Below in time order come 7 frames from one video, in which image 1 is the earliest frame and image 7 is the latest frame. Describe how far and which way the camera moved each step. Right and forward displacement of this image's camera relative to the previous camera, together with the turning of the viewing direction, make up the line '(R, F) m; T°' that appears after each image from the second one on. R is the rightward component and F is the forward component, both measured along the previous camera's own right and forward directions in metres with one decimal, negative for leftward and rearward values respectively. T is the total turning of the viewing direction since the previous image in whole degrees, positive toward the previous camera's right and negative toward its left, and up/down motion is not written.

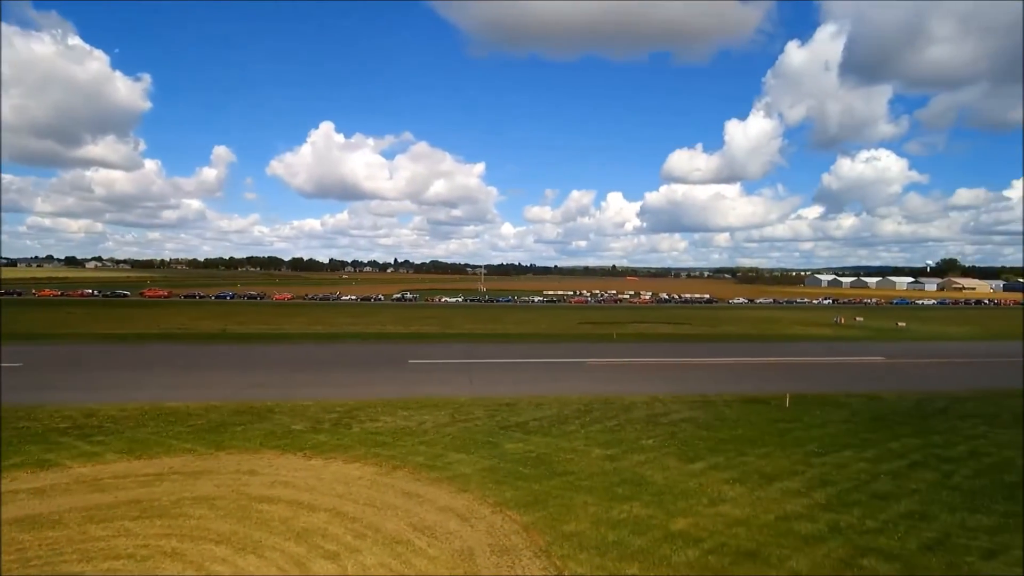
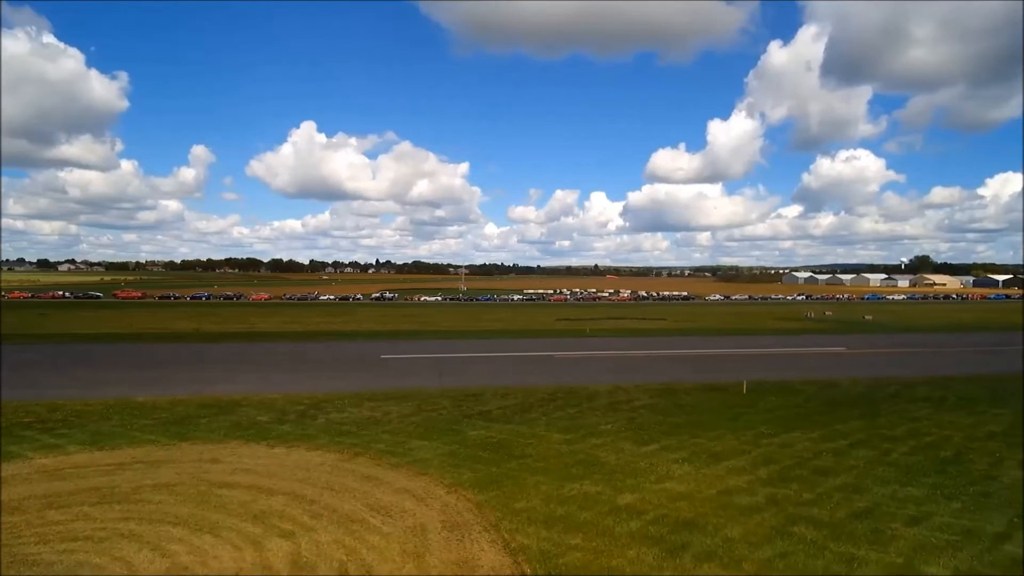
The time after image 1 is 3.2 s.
(+0.3, -0.2) m; +2°
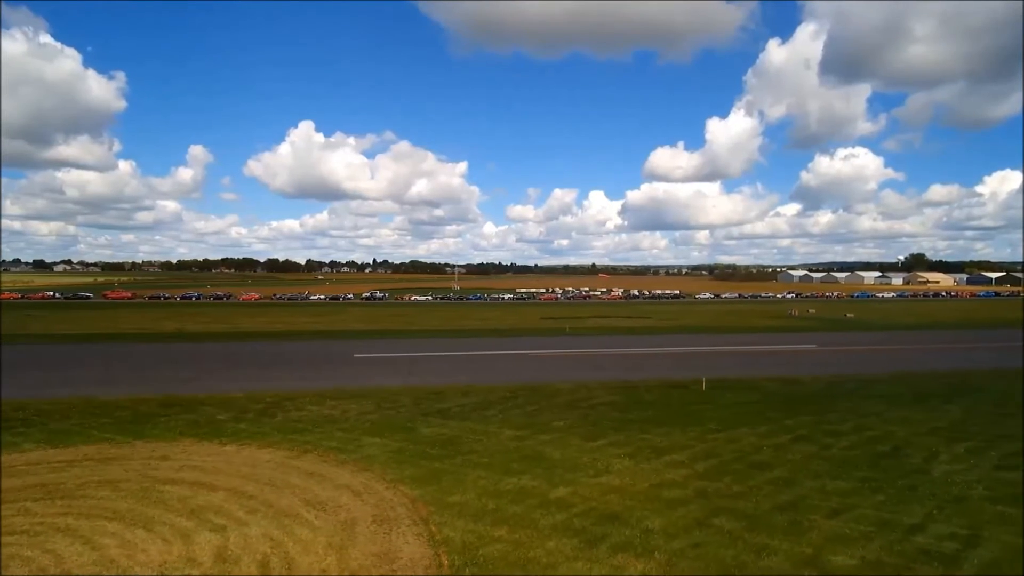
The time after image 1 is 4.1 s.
(+0.7, -0.1) m; 0°
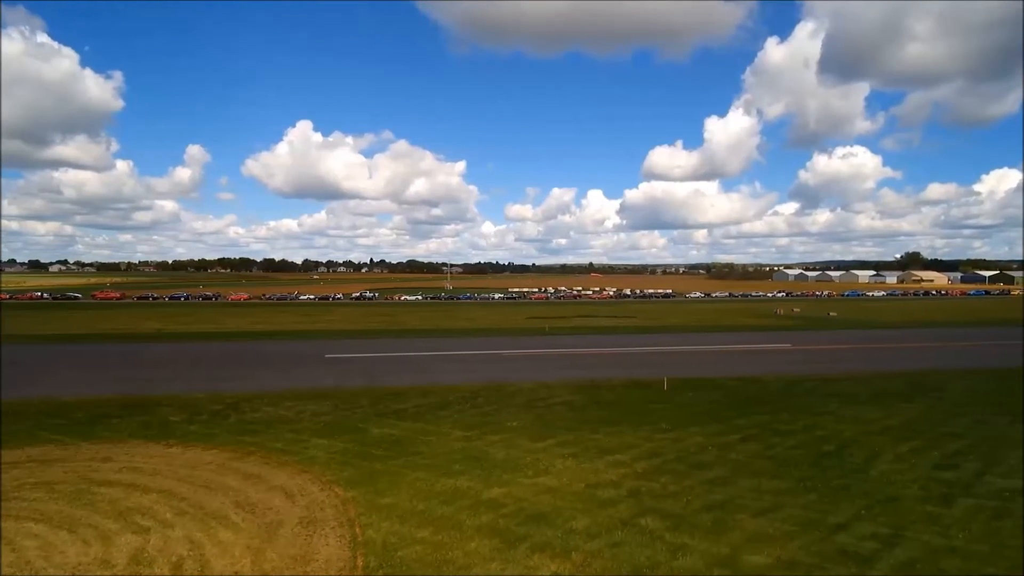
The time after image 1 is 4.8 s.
(+0.7, 0.0) m; 0°
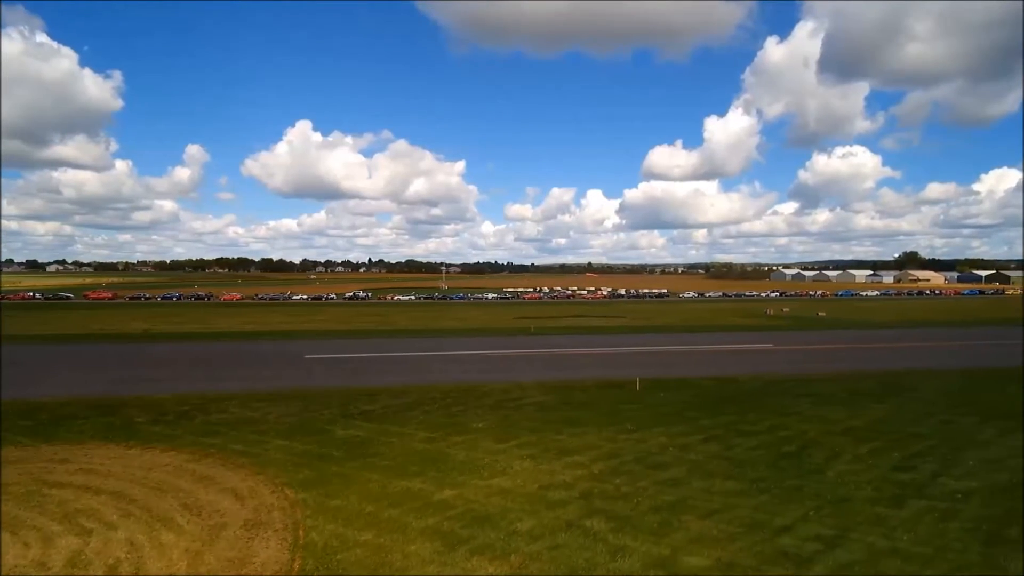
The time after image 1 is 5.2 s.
(+0.5, 0.0) m; 0°
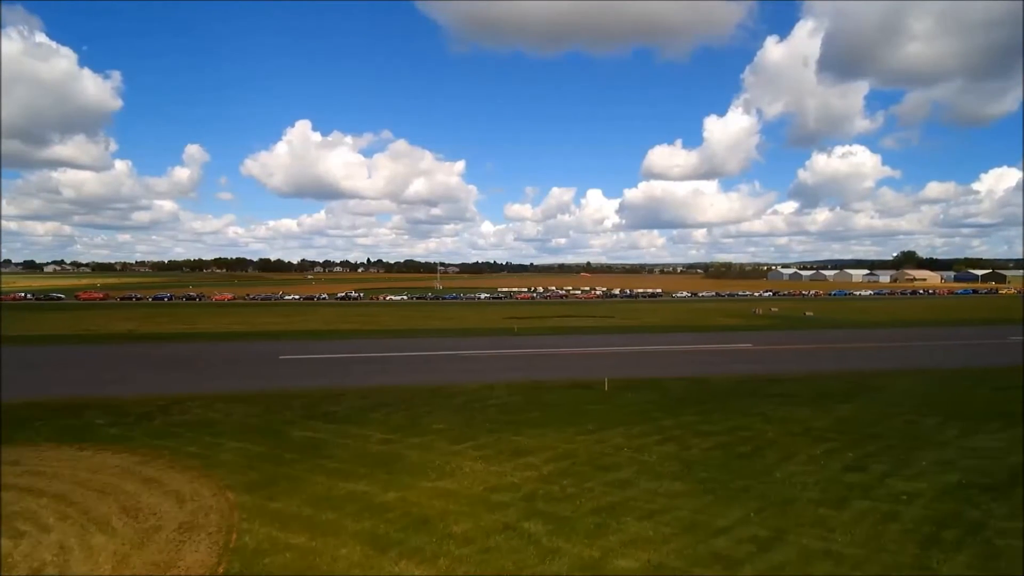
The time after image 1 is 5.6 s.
(+0.6, 0.0) m; 0°
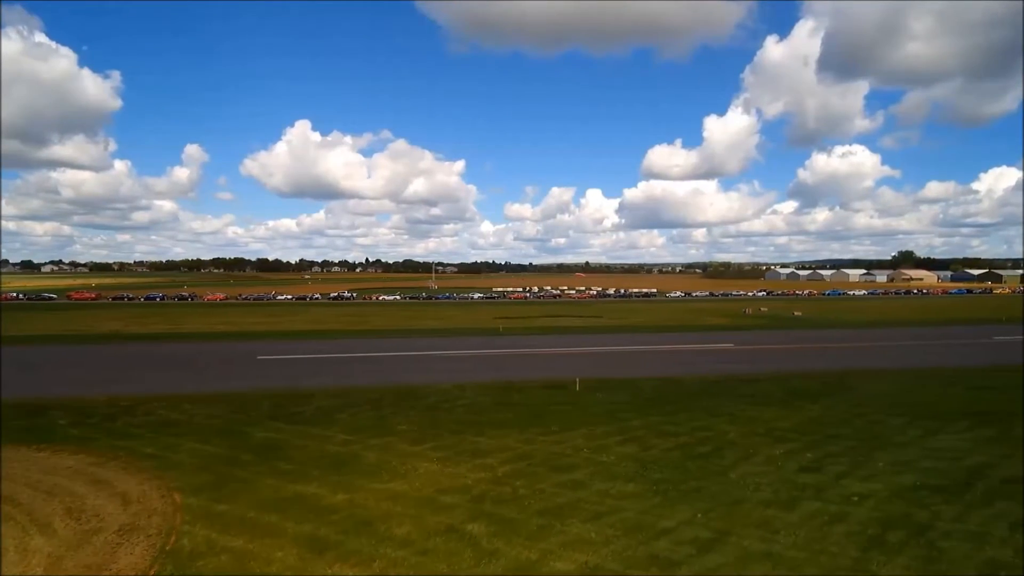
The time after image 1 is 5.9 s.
(+0.5, 0.0) m; 0°
